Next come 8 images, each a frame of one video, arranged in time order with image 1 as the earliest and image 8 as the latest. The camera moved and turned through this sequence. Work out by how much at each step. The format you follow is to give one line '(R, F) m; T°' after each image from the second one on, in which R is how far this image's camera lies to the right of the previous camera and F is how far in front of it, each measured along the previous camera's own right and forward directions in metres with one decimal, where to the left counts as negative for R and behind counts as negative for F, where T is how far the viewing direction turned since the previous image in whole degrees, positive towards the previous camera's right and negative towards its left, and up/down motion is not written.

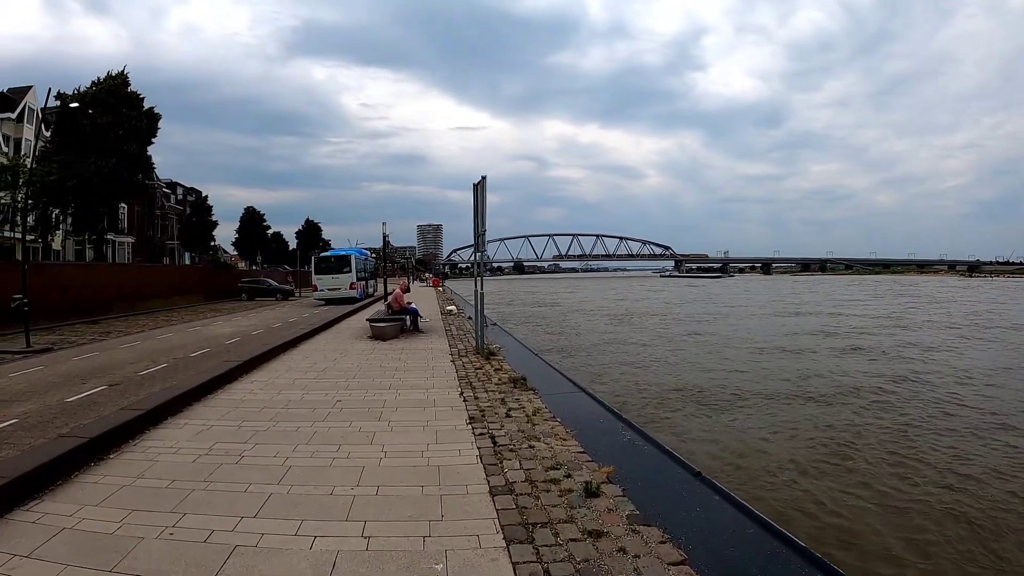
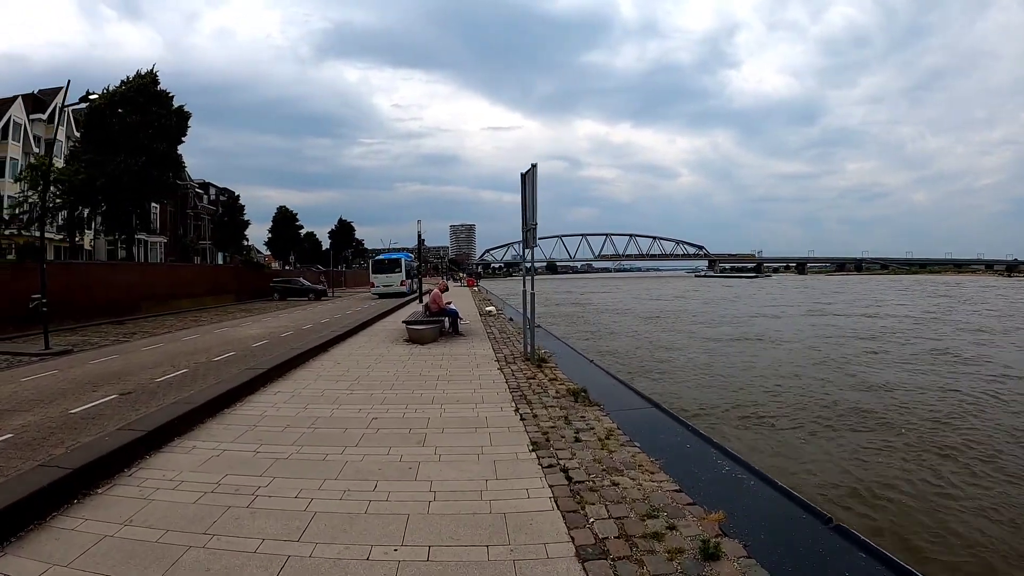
(-0.4, +1.1) m; -3°
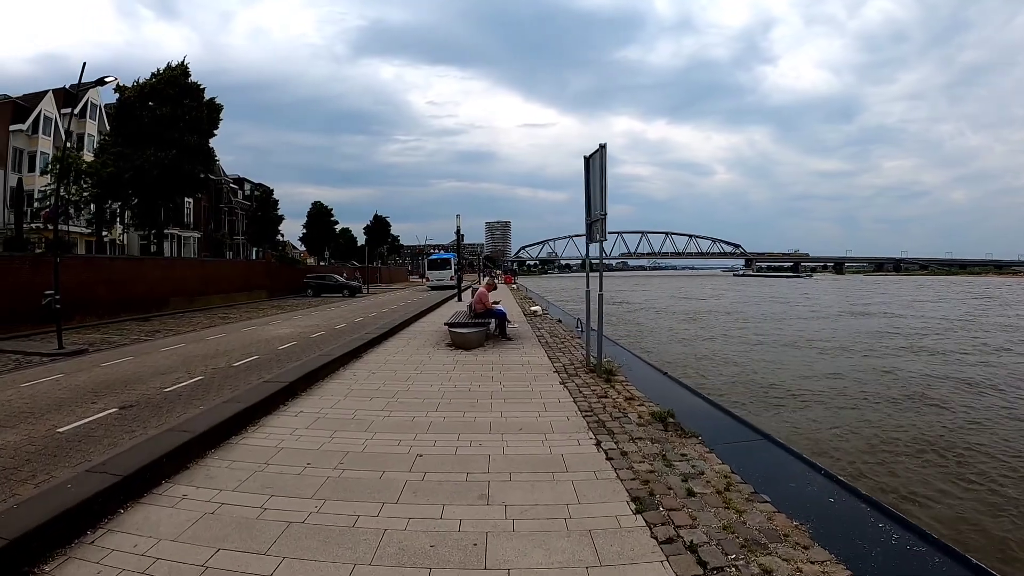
(-0.4, +1.2) m; -3°
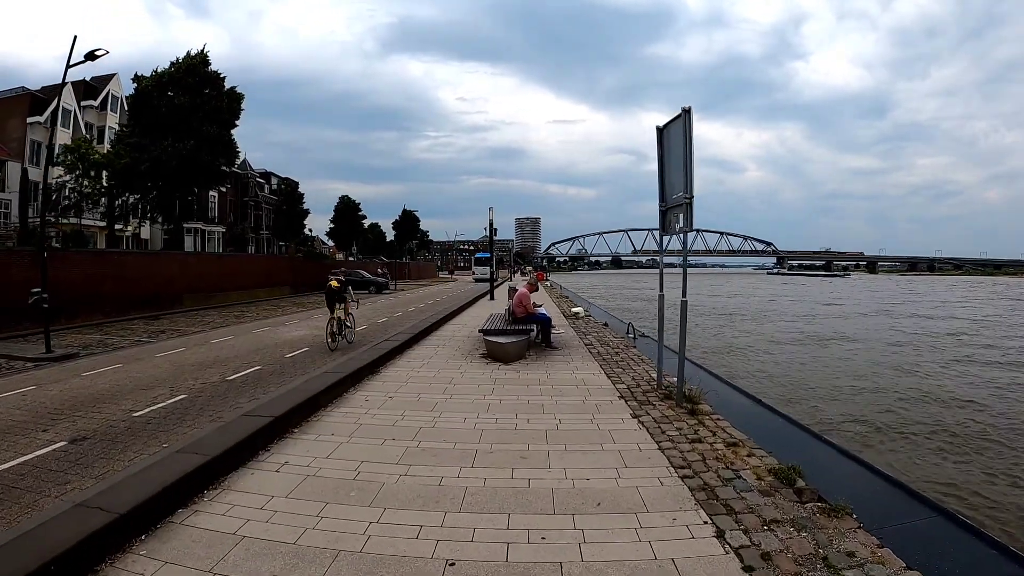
(-0.3, +1.5) m; -3°
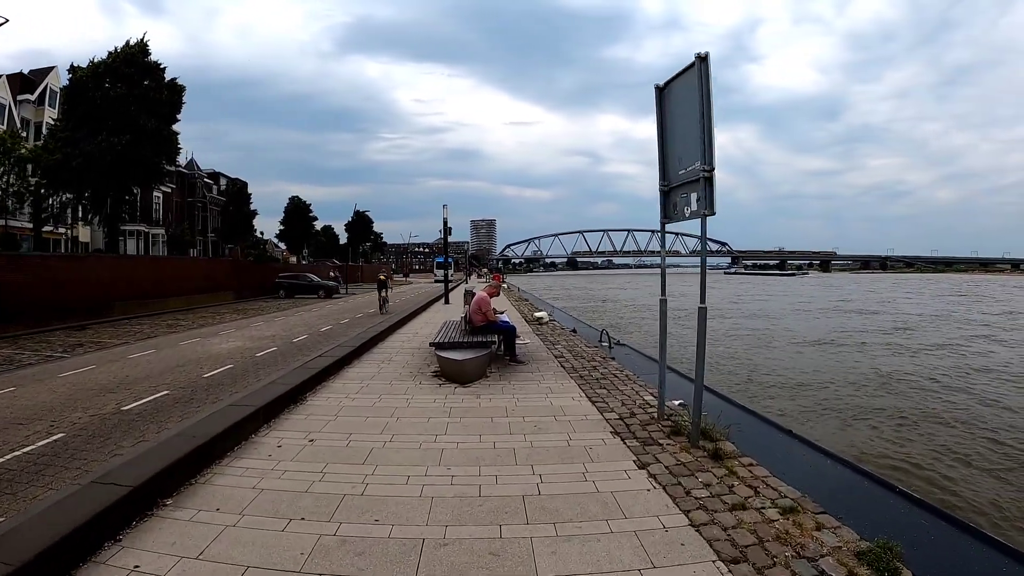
(0.0, +1.3) m; +4°
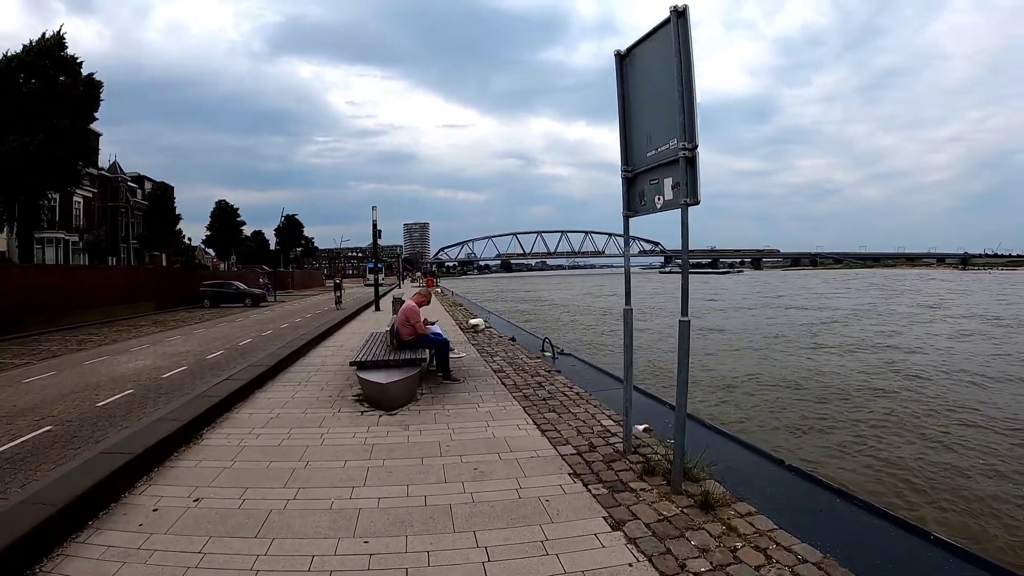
(0.0, +0.9) m; +6°
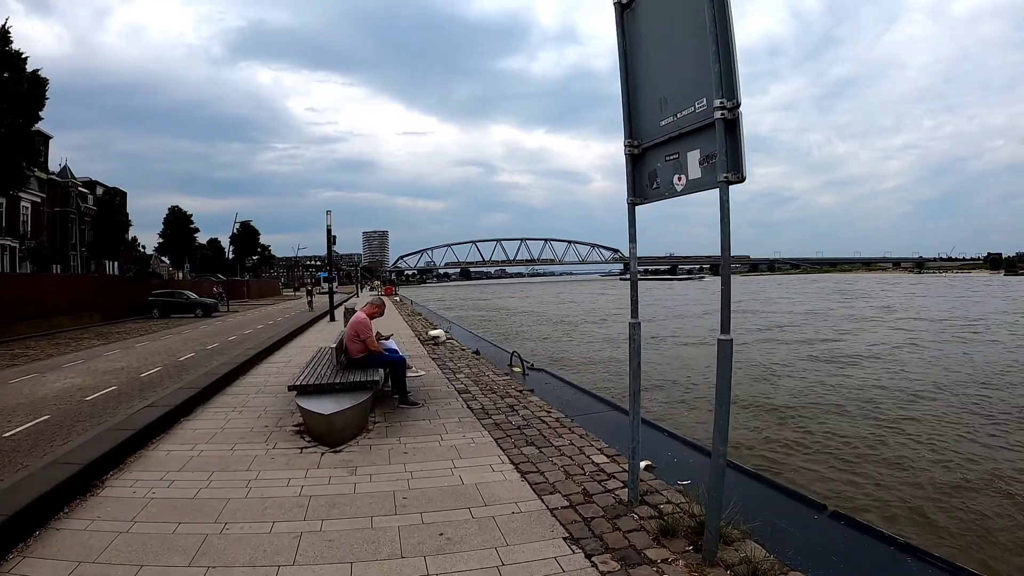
(-0.1, +0.8) m; +4°
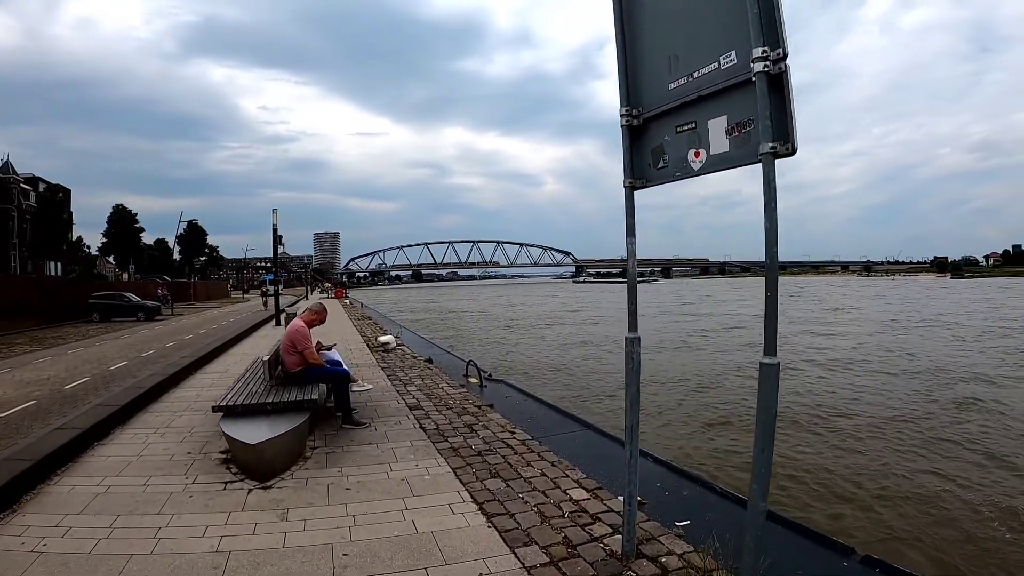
(-0.1, +0.6) m; +5°
